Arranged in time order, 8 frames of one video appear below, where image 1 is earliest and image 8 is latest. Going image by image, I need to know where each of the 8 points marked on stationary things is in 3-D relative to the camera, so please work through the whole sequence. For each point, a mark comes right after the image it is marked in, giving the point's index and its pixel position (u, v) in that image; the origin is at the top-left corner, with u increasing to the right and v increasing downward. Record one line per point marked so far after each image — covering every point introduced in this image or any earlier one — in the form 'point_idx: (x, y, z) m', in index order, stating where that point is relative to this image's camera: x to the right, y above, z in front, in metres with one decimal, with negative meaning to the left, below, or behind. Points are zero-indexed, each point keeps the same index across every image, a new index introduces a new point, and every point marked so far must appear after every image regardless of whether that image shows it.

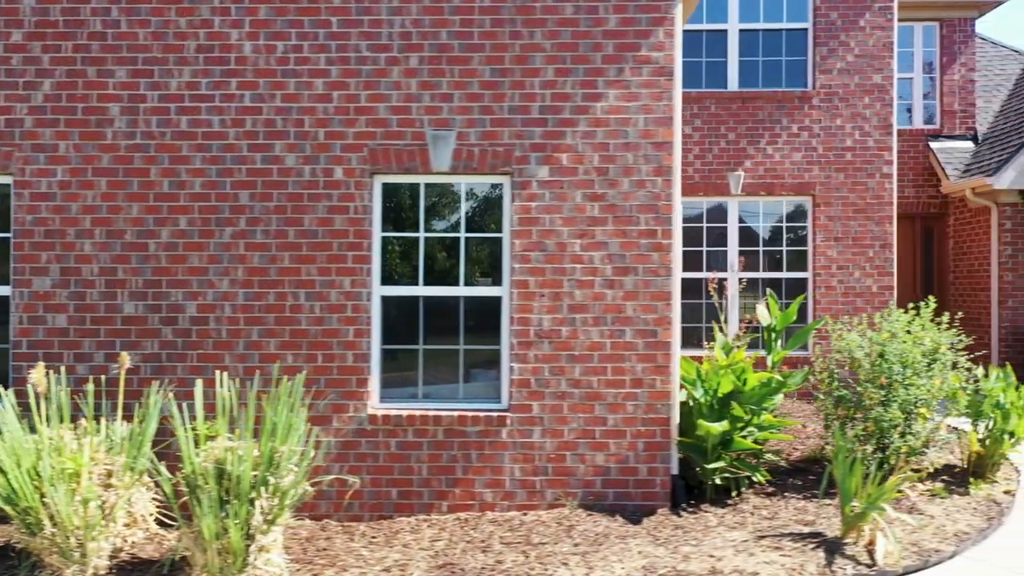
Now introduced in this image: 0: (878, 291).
0: (+4.6, 0.0, +10.1) m
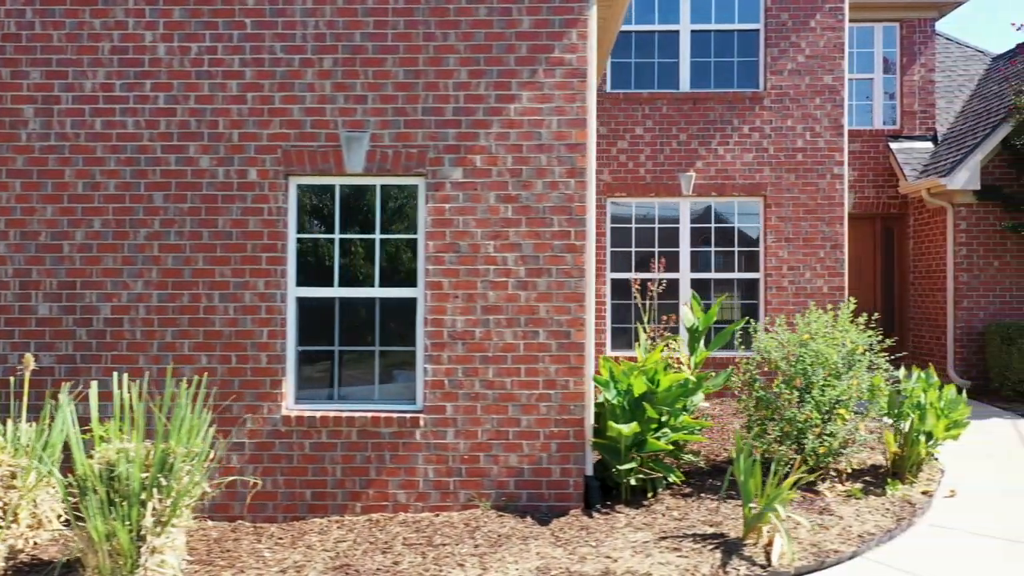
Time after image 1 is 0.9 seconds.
0: (+4.0, 0.0, +10.1) m
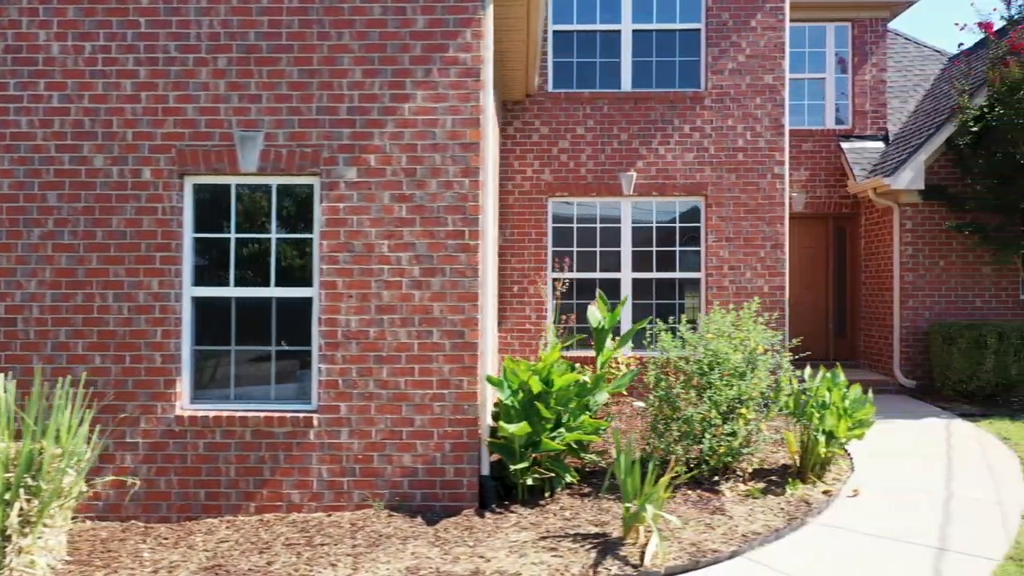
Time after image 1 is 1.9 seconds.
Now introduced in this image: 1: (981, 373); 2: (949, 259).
0: (+3.3, 0.0, +10.1) m
1: (+5.9, -1.1, +10.1) m
2: (+6.1, +0.4, +11.1) m
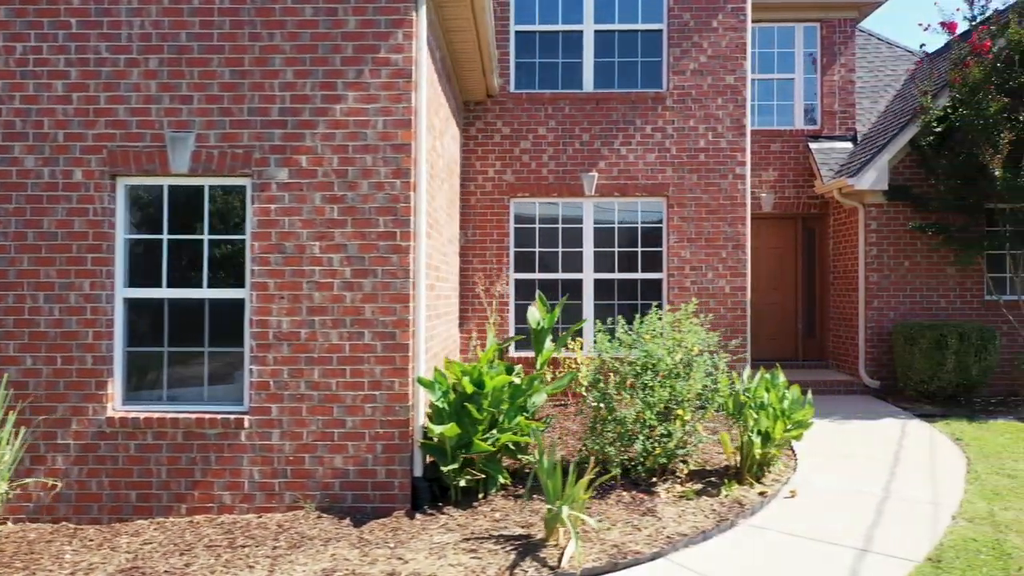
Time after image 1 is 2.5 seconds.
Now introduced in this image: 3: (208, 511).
0: (+2.8, 0.0, +10.1) m
1: (+5.4, -1.1, +10.1) m
2: (+5.6, +0.4, +11.1) m
3: (-2.1, -1.6, +5.6) m
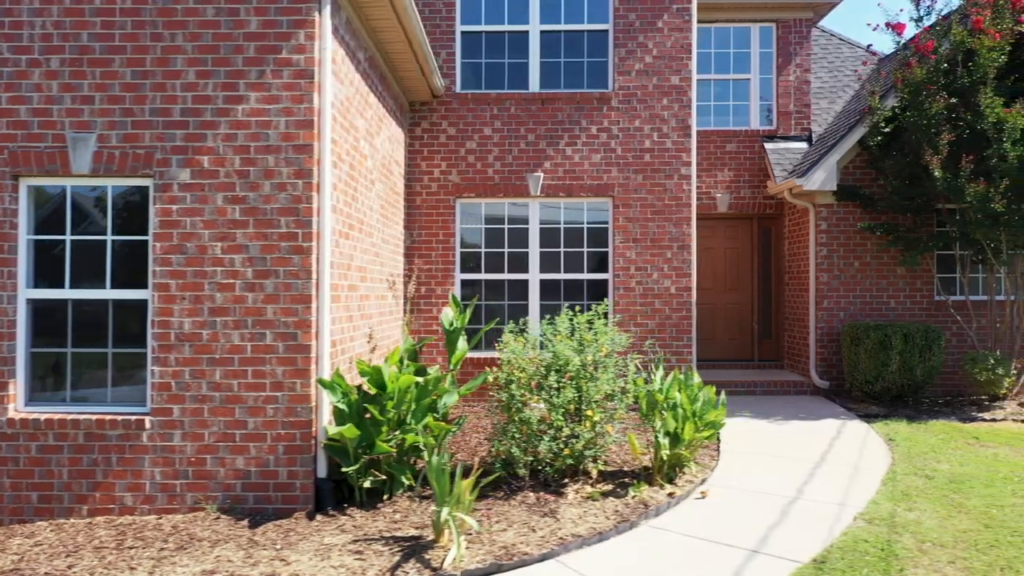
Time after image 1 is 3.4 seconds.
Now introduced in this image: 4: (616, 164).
0: (+2.1, -0.1, +10.1) m
1: (+4.7, -1.1, +10.1) m
2: (+4.9, +0.4, +11.1) m
3: (-2.8, -1.6, +5.6) m
4: (+1.3, +1.6, +10.2) m
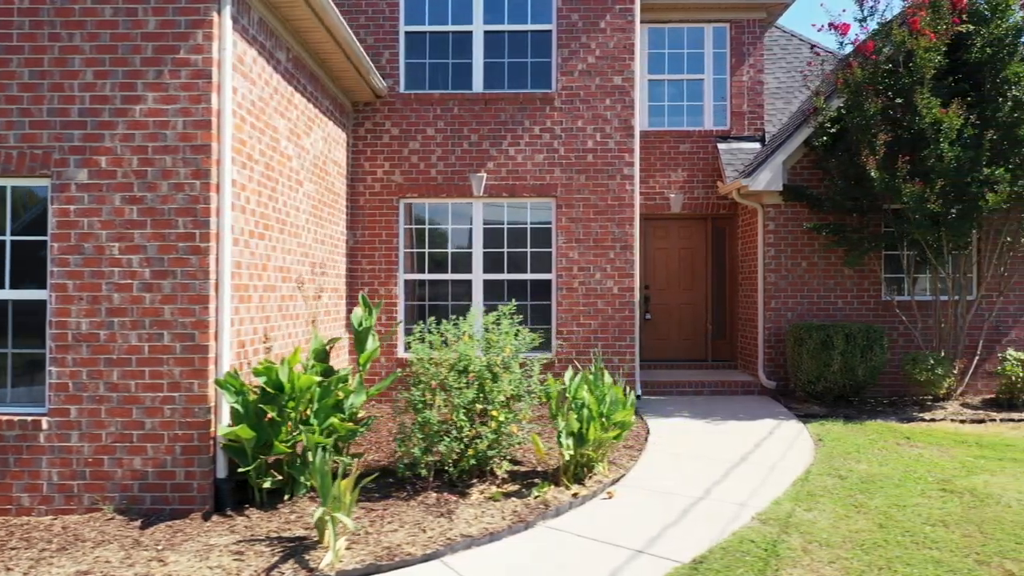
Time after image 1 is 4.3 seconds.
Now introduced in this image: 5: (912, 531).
0: (+1.3, -0.1, +10.2) m
1: (+4.0, -1.1, +10.1) m
2: (+4.2, +0.4, +11.1) m
3: (-3.5, -1.6, +5.6) m
4: (+0.6, +1.6, +10.2) m
5: (+2.7, -1.6, +5.4) m
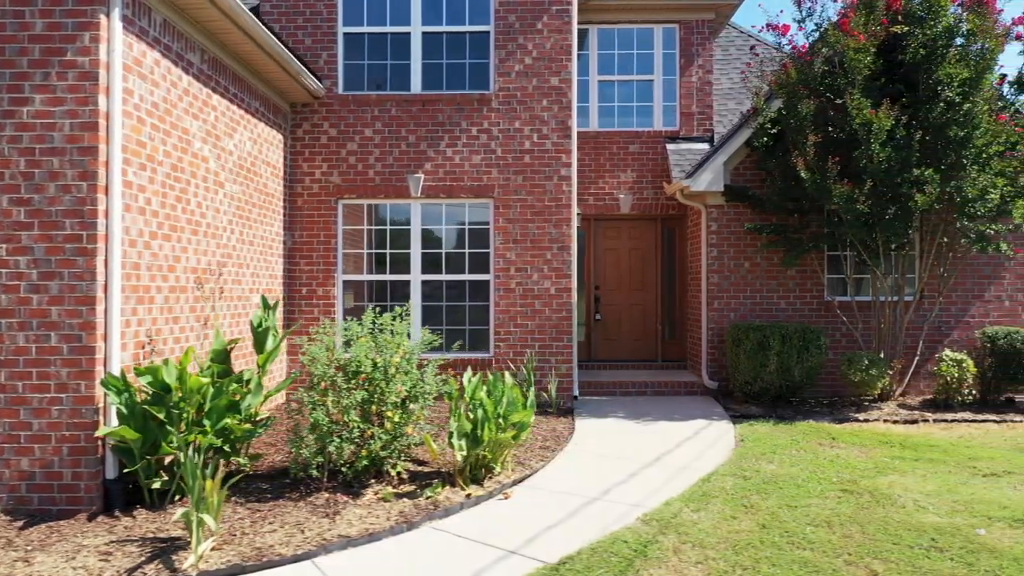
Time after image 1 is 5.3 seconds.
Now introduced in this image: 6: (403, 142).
0: (+0.5, -0.1, +10.2) m
1: (+3.2, -1.1, +10.1) m
2: (+3.4, +0.4, +11.2) m
3: (-4.3, -1.6, +5.6) m
4: (-0.2, +1.6, +10.2) m
5: (+1.9, -1.7, +5.4) m
6: (-1.4, +1.9, +10.3) m
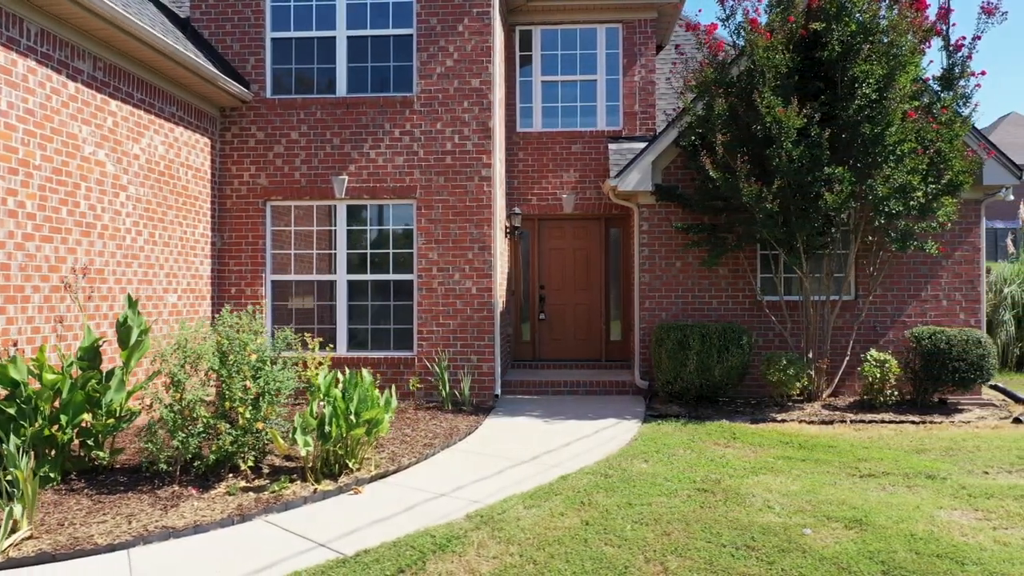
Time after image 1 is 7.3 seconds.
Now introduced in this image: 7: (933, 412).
0: (-0.5, -0.1, +10.3) m
1: (+2.2, -1.1, +10.1) m
2: (+2.4, +0.4, +11.1) m
3: (-5.5, -1.6, +5.9) m
4: (-1.2, +1.6, +10.3) m
5: (+0.7, -1.6, +5.5) m
6: (-2.4, +1.9, +10.4) m
7: (+5.3, -1.6, +10.0) m
